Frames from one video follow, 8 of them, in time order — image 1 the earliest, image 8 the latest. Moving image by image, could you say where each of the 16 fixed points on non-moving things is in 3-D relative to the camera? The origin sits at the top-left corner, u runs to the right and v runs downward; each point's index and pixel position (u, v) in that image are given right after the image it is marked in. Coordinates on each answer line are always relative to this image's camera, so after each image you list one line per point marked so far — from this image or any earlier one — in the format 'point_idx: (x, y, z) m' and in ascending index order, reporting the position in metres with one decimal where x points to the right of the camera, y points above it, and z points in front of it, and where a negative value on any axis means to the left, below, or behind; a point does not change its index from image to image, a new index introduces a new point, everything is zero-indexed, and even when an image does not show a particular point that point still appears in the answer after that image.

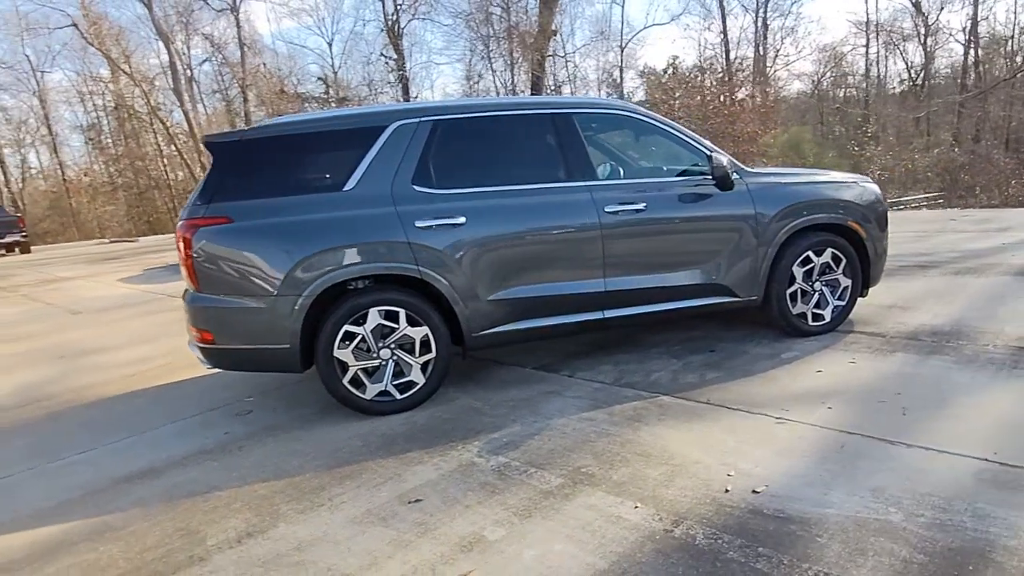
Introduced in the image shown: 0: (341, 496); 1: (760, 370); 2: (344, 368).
0: (-0.8, -1.0, +3.1) m
1: (+1.6, -0.5, +4.1) m
2: (-1.0, -0.5, +3.9) m
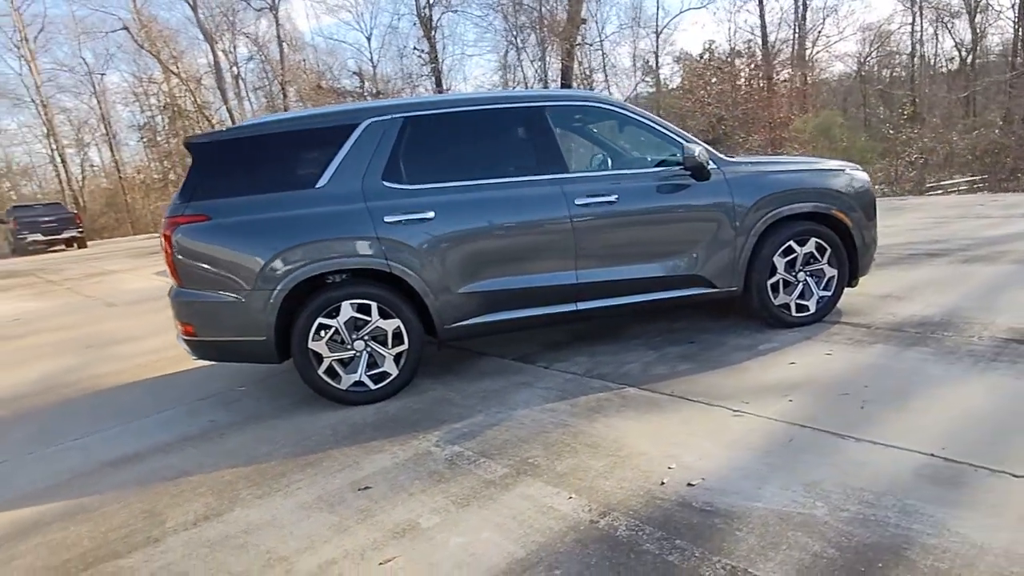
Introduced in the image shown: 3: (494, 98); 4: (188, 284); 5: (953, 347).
0: (-1.1, -0.9, +3.2) m
1: (+1.4, -0.5, +4.1) m
2: (-1.2, -0.4, +4.0) m
3: (-0.1, +1.2, +4.2) m
4: (-2.0, 0.0, +4.0) m
5: (+2.6, -0.4, +3.8) m
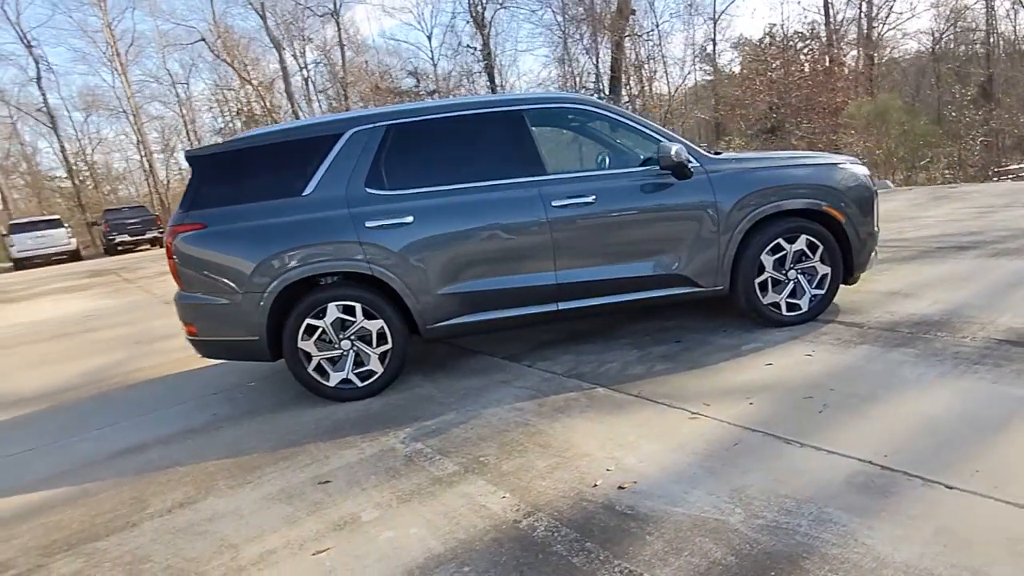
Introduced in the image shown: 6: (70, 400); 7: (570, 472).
0: (-1.3, -1.0, +3.5) m
1: (+1.2, -0.5, +4.0) m
2: (-1.3, -0.5, +4.3) m
3: (-0.3, +1.2, +4.3) m
4: (-2.1, 0.0, +4.3) m
5: (+2.4, -0.3, +3.6) m
6: (-3.6, -0.9, +5.4) m
7: (+0.3, -0.8, +3.0) m
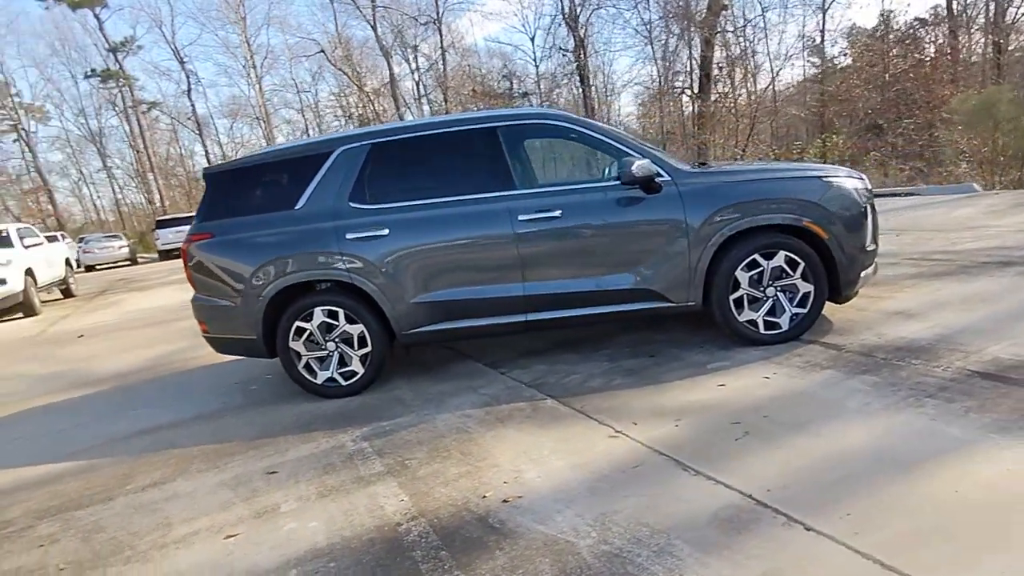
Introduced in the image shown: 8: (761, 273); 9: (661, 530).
0: (-1.7, -1.0, +3.9) m
1: (+1.0, -0.6, +4.0) m
2: (-1.5, -0.5, +4.6) m
3: (-0.4, +1.1, +4.5) m
4: (-2.3, 0.0, +4.8) m
5: (+2.0, -0.5, +3.3) m
6: (-3.6, -0.9, +6.1) m
7: (-0.2, -0.9, +3.1) m
8: (+1.6, +0.1, +4.2) m
9: (+0.6, -0.9, +2.4) m
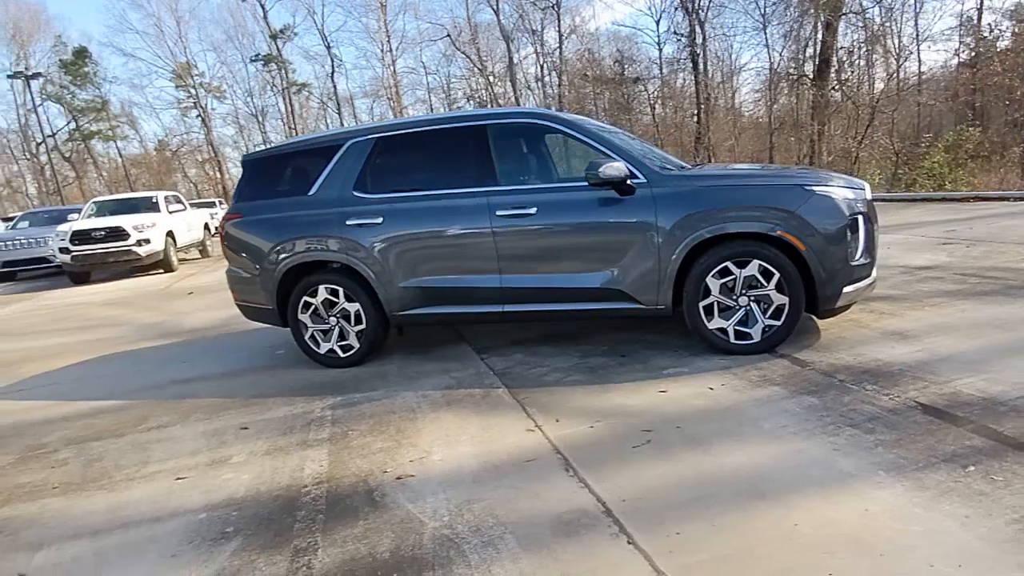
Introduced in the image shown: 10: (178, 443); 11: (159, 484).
0: (-1.9, -0.8, +4.4) m
1: (+0.7, -0.6, +4.0) m
2: (-1.6, -0.3, +5.1) m
3: (-0.5, +1.2, +4.7) m
4: (-2.3, +0.2, +5.4) m
5: (+1.6, -0.6, +3.1) m
6: (-3.4, -0.5, +7.0) m
7: (-0.6, -0.9, +3.3) m
8: (+1.4, 0.0, +4.0) m
9: (0.0, -0.9, +2.6) m
10: (-2.0, -0.9, +4.0) m
11: (-1.9, -1.0, +3.4) m
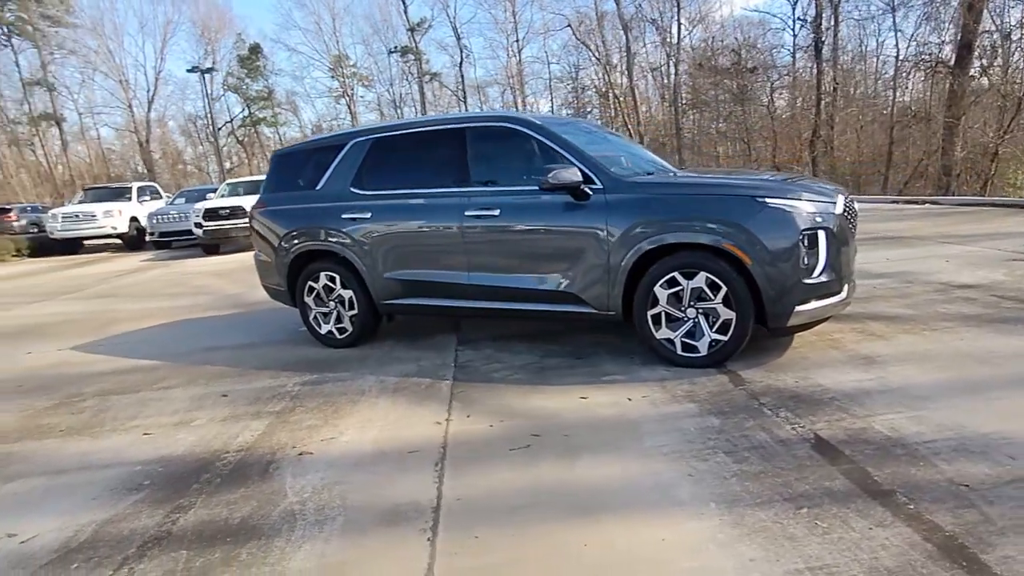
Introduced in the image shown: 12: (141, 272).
0: (-2.2, -0.7, +4.9) m
1: (+0.3, -0.6, +3.9) m
2: (-1.7, -0.2, +5.5) m
3: (-0.6, +1.3, +4.9) m
4: (-2.3, +0.4, +5.9) m
5: (+1.0, -0.6, +3.0) m
6: (-3.1, -0.3, +7.7) m
7: (-1.1, -0.8, +3.6) m
8: (+1.0, 0.0, +3.8) m
9: (-0.7, -0.9, +2.7) m
10: (-2.4, -0.8, +4.5) m
11: (-2.3, -0.9, +4.0) m
12: (-8.2, +0.4, +14.5) m
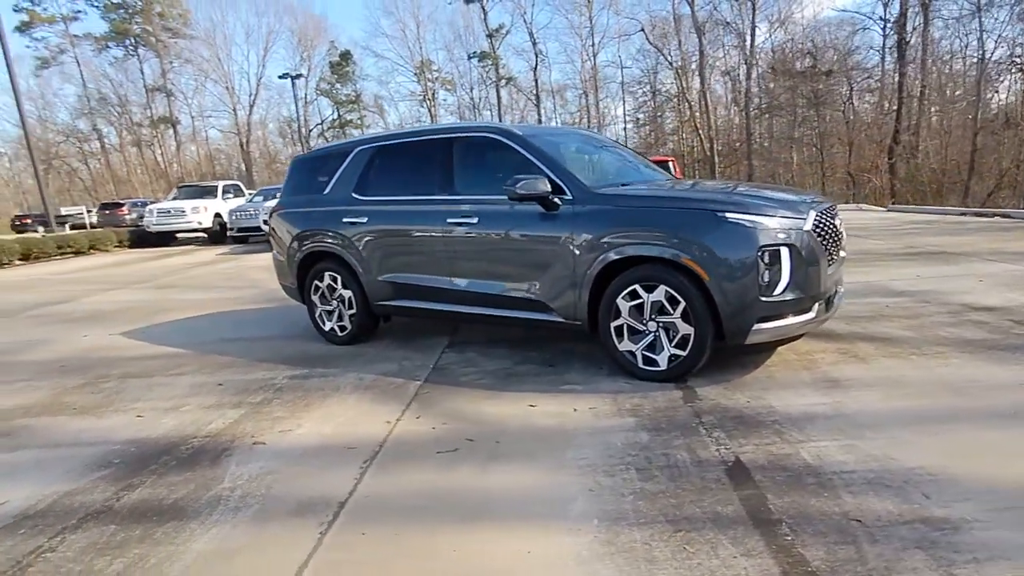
0: (-2.3, -0.7, +5.2) m
1: (+0.1, -0.6, +3.9) m
2: (-1.7, -0.2, +5.7) m
3: (-0.6, +1.3, +5.0) m
4: (-2.3, +0.4, +6.2) m
5: (+0.7, -0.7, +2.9) m
6: (-2.8, -0.2, +8.1) m
7: (-1.4, -0.8, +3.8) m
8: (+0.8, -0.1, +3.8) m
9: (-1.1, -0.9, +2.9) m
10: (-2.5, -0.8, +4.8) m
11: (-2.5, -0.9, +4.3) m
12: (-7.1, +0.5, +15.4) m
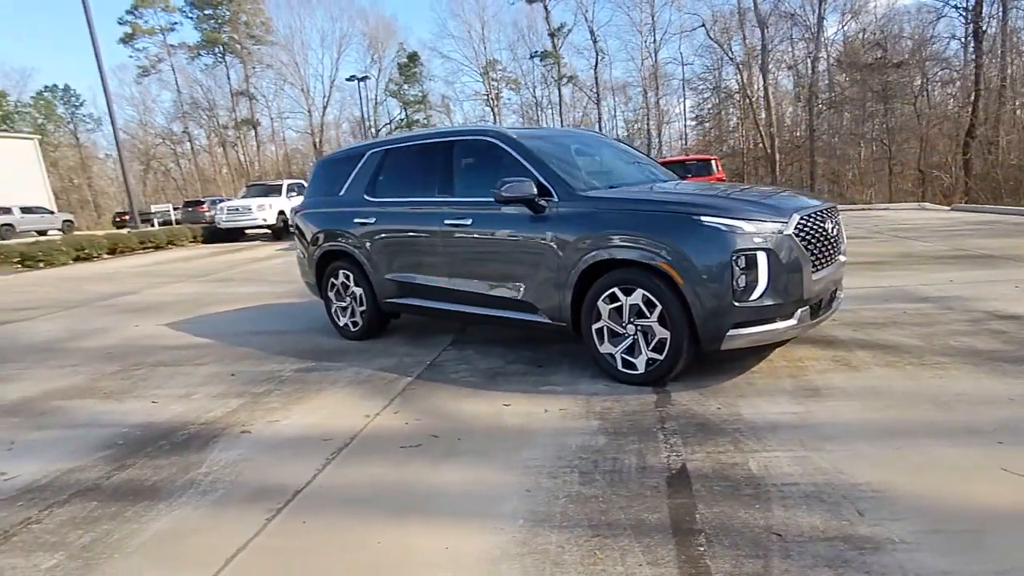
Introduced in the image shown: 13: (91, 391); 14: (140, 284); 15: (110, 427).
0: (-2.3, -0.6, +5.5) m
1: (0.0, -0.6, +4.0) m
2: (-1.6, -0.1, +6.0) m
3: (-0.6, +1.3, +5.1) m
4: (-2.1, +0.5, +6.5) m
5: (+0.4, -0.7, +2.9) m
6: (-2.5, -0.2, +8.4) m
7: (-1.5, -0.8, +4.0) m
8: (+0.7, -0.1, +3.7) m
9: (-1.3, -0.9, +3.0) m
10: (-2.5, -0.7, +5.1) m
11: (-2.6, -0.8, +4.6) m
12: (-6.0, +0.7, +16.1) m
13: (-3.3, -0.8, +5.1) m
14: (-7.6, +0.1, +13.2) m
15: (-2.5, -0.9, +4.1) m
